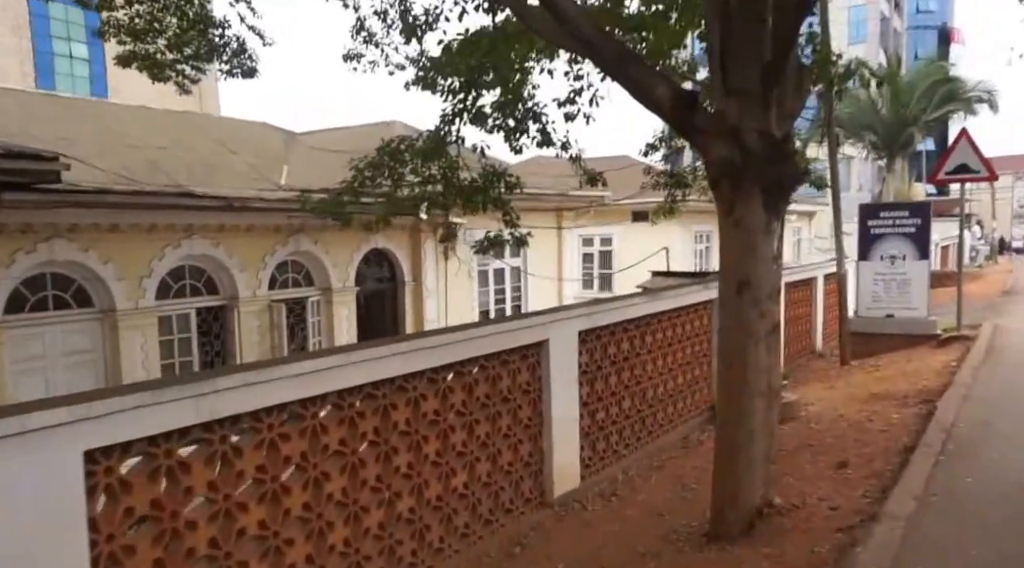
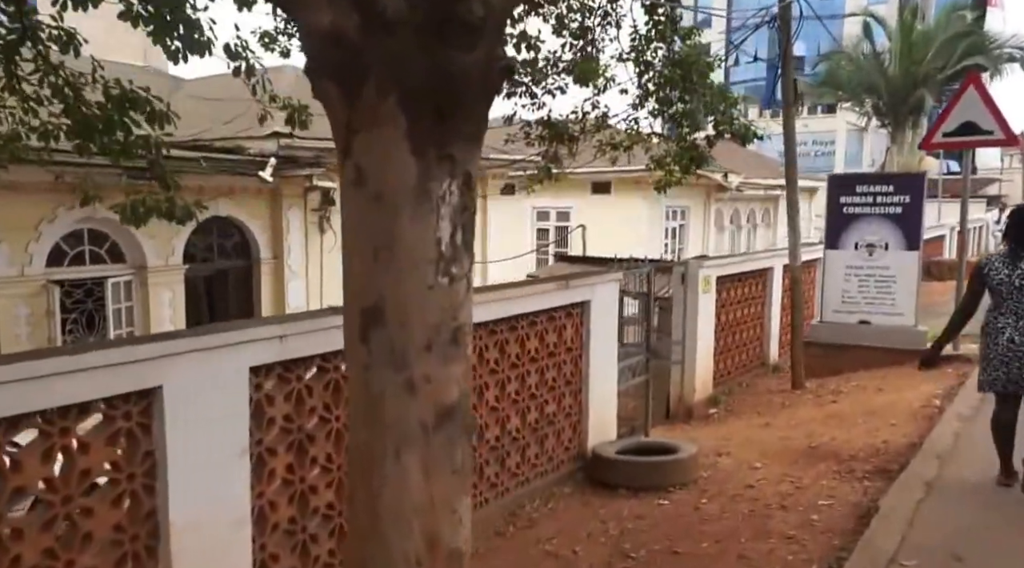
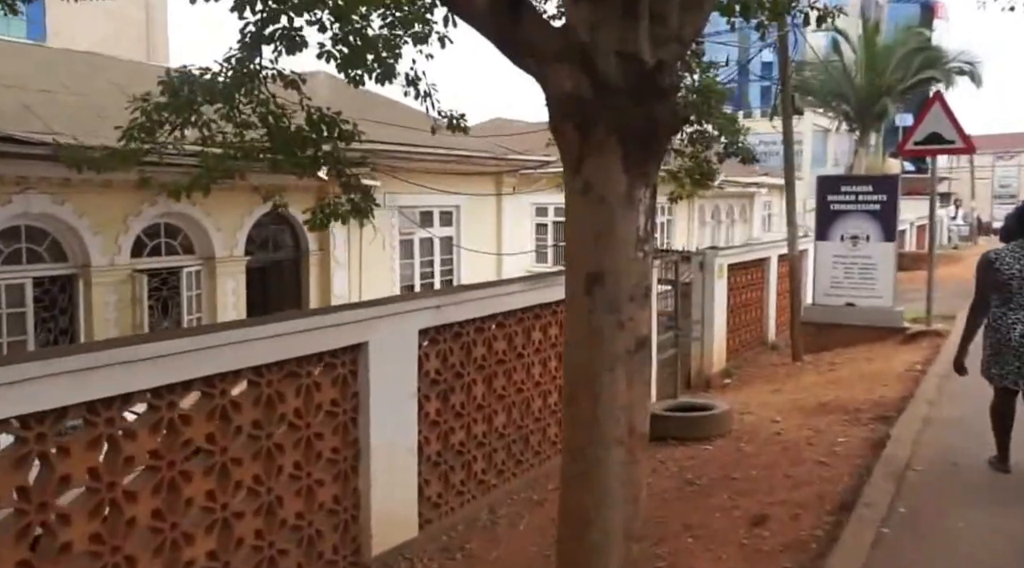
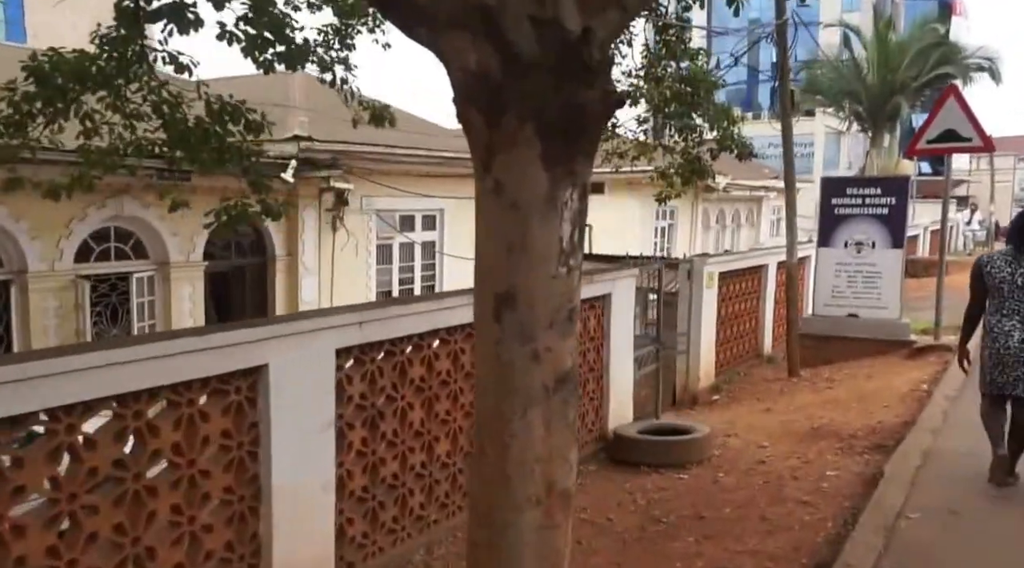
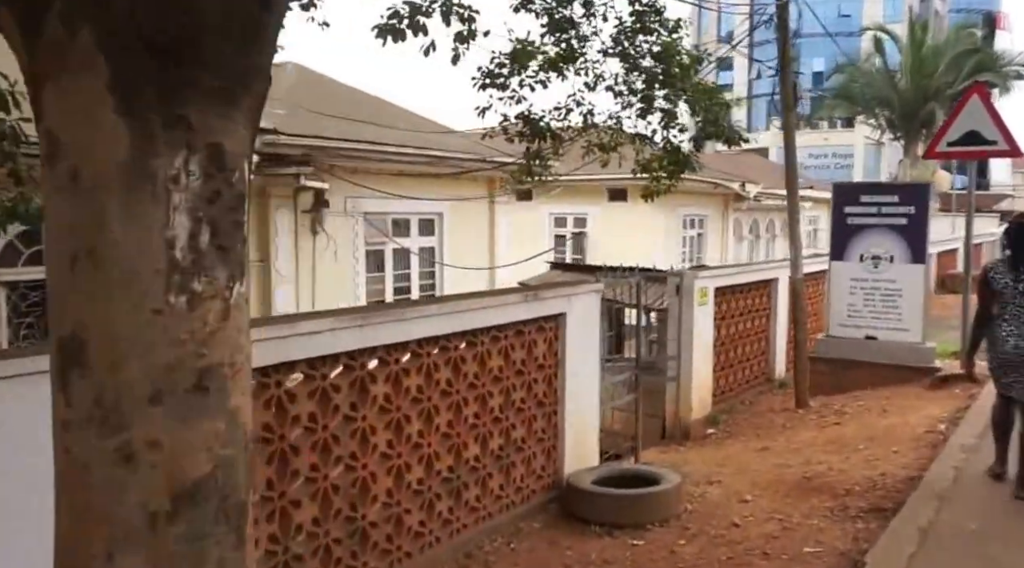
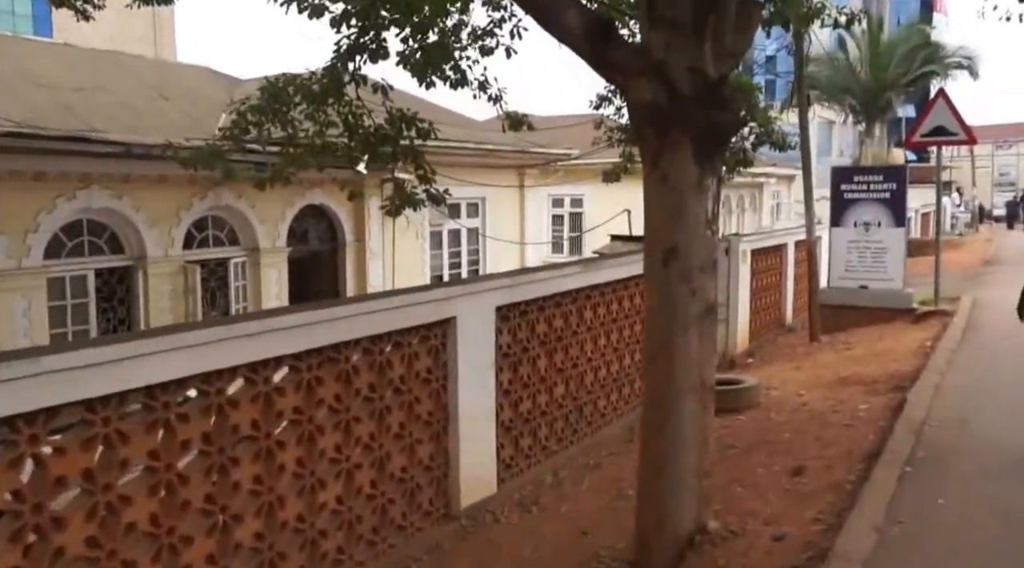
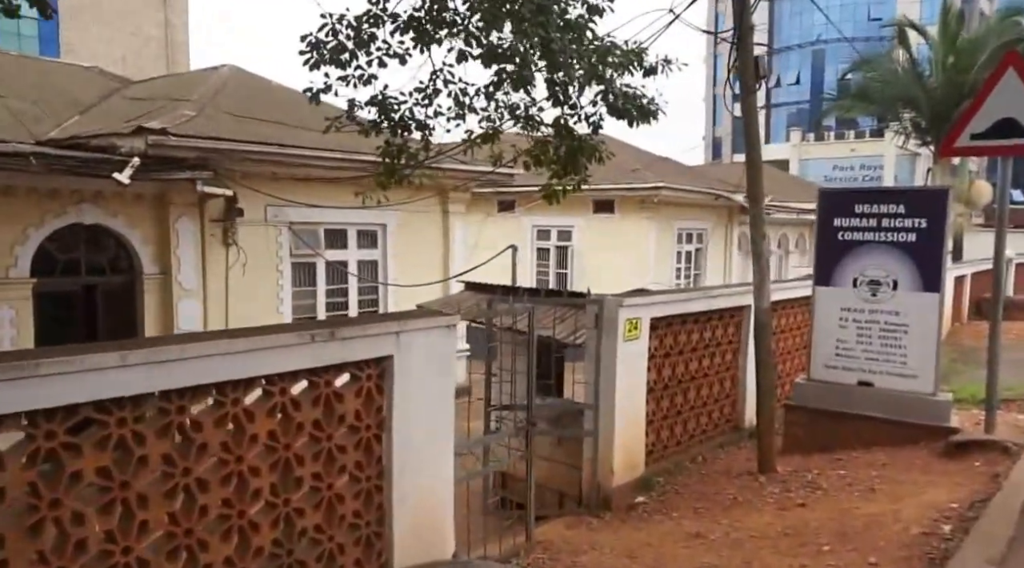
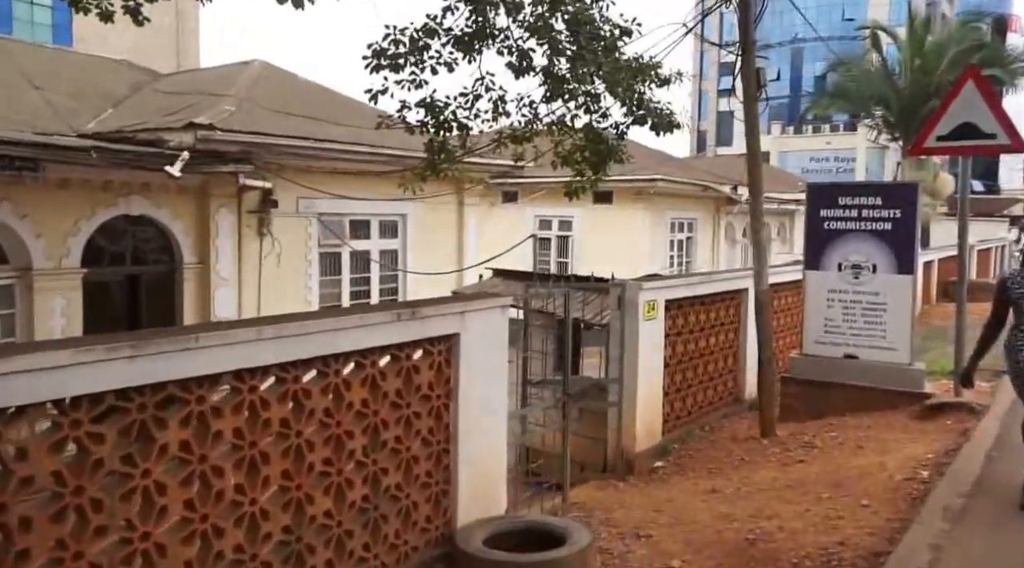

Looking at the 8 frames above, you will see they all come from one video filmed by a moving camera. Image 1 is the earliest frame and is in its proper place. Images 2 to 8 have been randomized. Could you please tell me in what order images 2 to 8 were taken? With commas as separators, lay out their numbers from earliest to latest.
6, 3, 4, 2, 5, 8, 7
